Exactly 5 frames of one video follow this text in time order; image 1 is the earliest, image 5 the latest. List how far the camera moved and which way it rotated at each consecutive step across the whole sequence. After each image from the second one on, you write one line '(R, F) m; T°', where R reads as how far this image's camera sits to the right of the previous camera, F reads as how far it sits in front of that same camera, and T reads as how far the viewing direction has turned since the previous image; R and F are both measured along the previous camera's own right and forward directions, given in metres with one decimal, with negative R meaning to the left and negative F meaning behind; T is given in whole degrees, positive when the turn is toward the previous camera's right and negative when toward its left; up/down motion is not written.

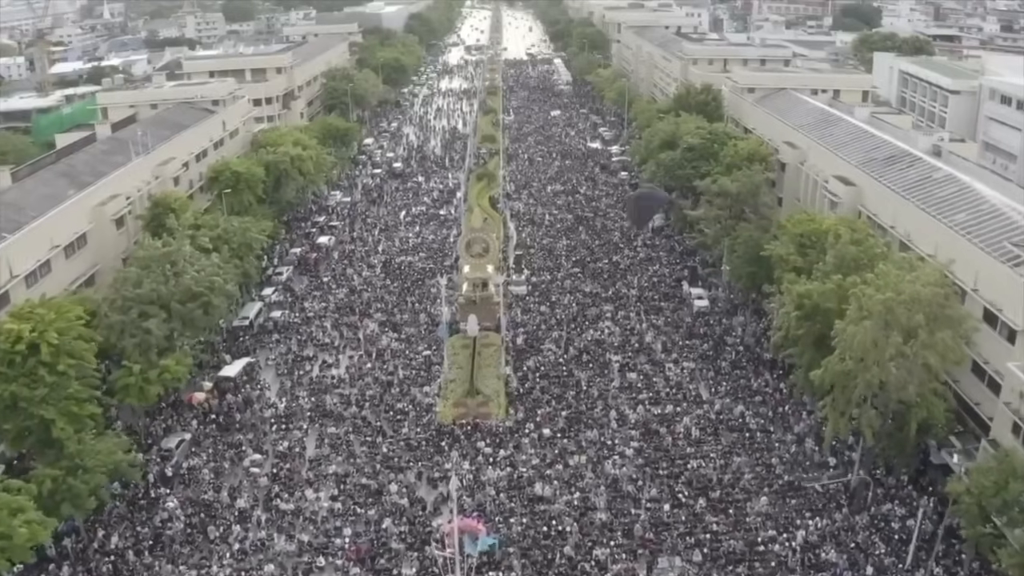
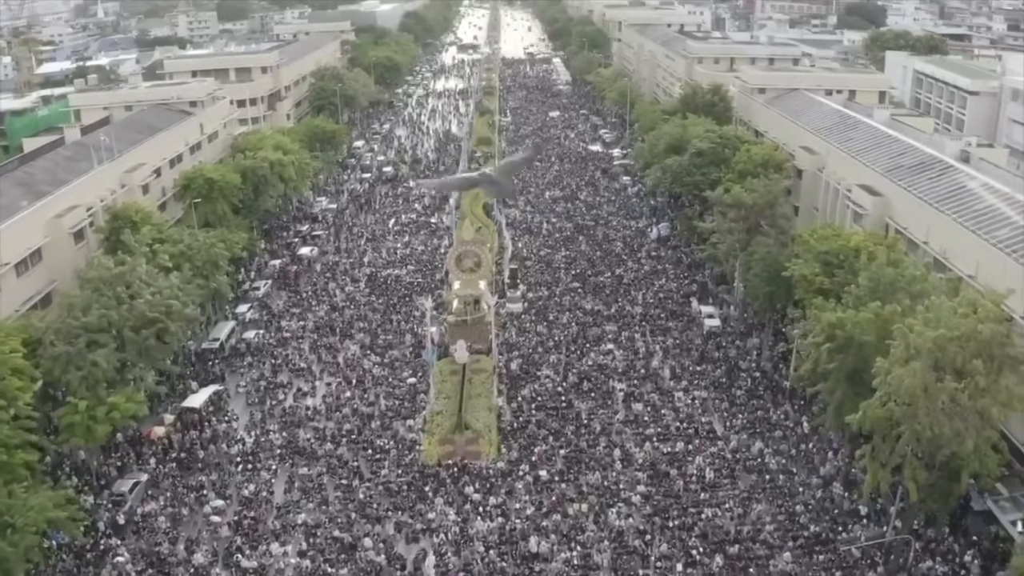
(+0.2, +3.5) m; 0°
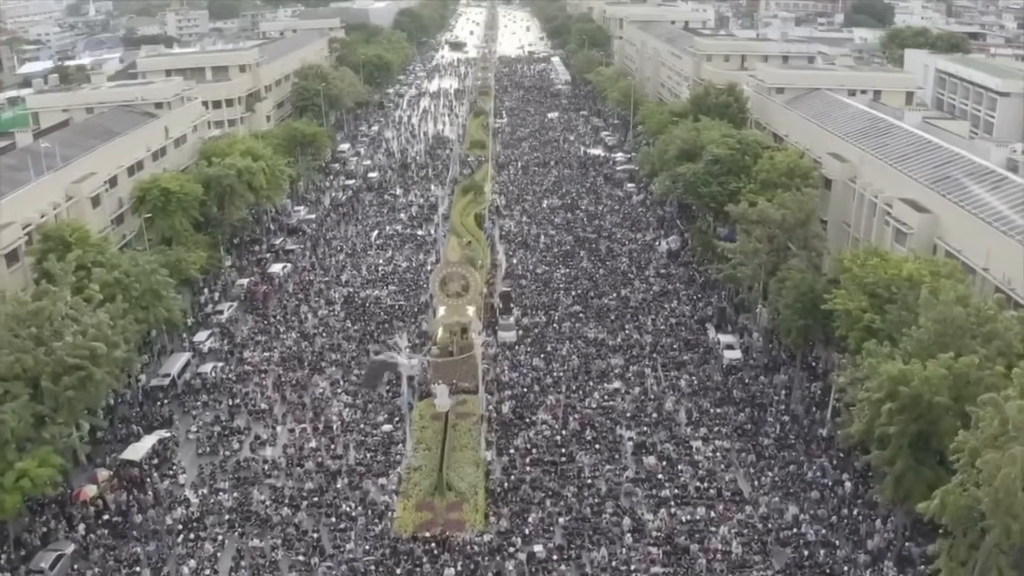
(+0.3, +4.8) m; 0°
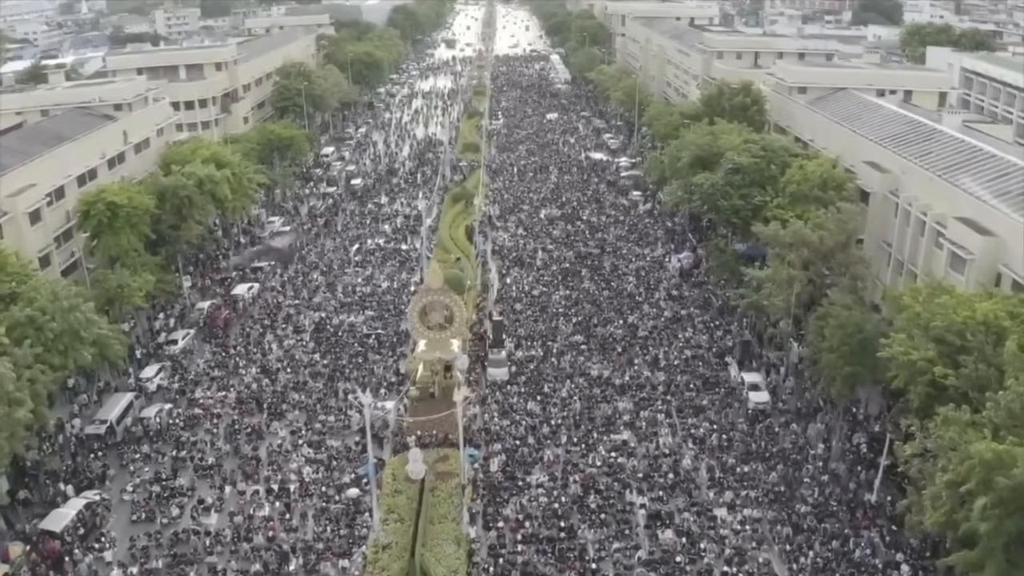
(+0.3, +4.8) m; 0°
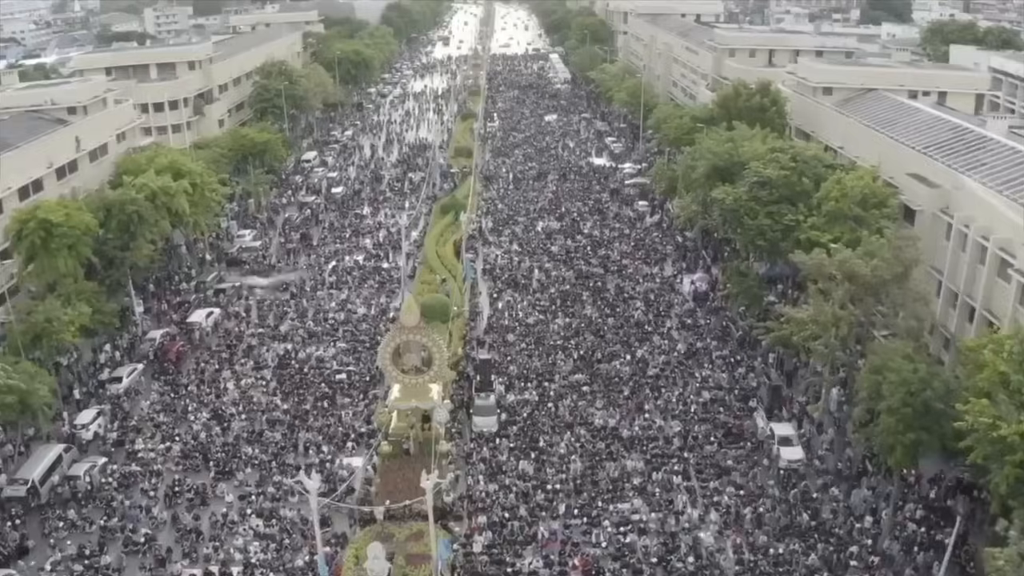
(+0.3, +4.5) m; 0°
